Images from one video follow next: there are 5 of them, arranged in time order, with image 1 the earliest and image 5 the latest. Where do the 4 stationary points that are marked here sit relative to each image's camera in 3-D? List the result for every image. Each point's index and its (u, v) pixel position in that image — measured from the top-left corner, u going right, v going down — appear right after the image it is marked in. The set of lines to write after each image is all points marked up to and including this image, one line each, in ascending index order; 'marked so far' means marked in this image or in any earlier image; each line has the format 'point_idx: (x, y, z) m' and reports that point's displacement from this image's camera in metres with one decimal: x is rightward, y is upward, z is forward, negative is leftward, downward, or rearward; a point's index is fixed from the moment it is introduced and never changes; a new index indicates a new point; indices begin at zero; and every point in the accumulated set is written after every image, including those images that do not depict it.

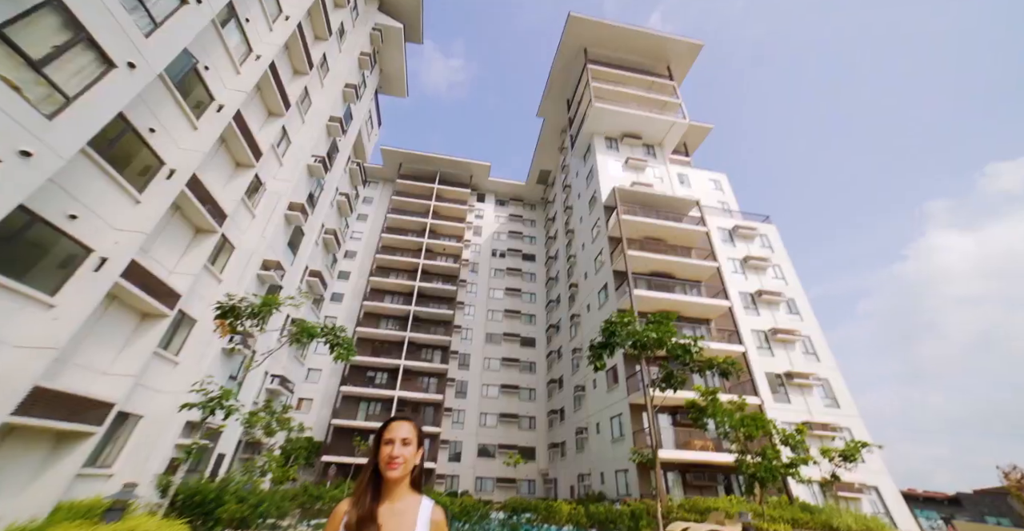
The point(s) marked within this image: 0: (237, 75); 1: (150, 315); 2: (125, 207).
0: (-9.7, +6.8, +13.4) m
1: (-10.5, -1.4, +11.0) m
2: (-9.8, +1.5, +9.6) m
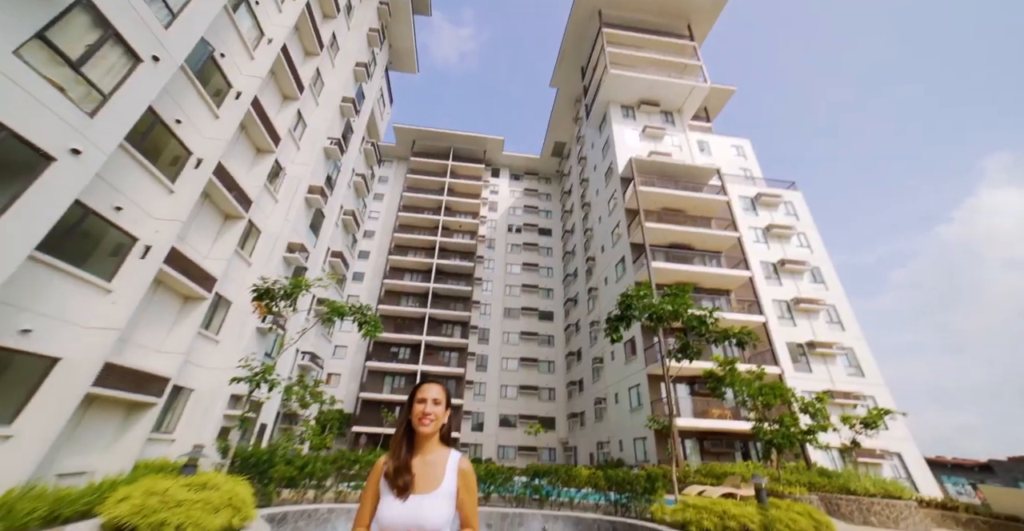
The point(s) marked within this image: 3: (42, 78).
0: (-9.3, +7.4, +13.5) m
1: (-9.9, -1.0, +11.7) m
2: (-9.4, +1.9, +10.2) m
3: (-8.0, +3.2, +6.6) m
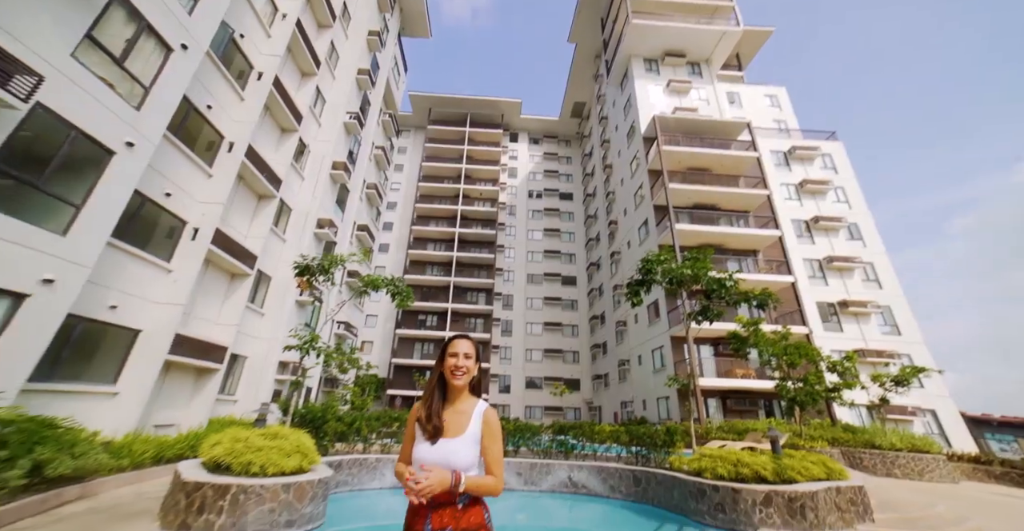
0: (-8.8, +8.2, +13.7) m
1: (-9.2, -0.3, +12.7) m
2: (-8.9, +2.5, +10.8) m
3: (-7.7, +3.5, +7.1) m
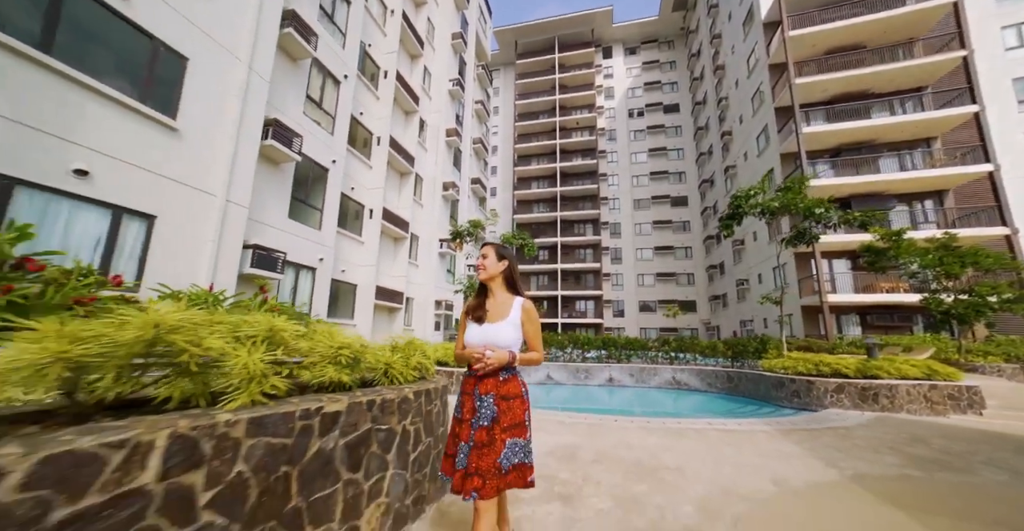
0: (-5.3, +9.7, +16.3) m
1: (-5.0, +1.2, +16.8) m
2: (-5.5, +3.6, +14.5) m
3: (-5.5, +4.0, +10.4) m
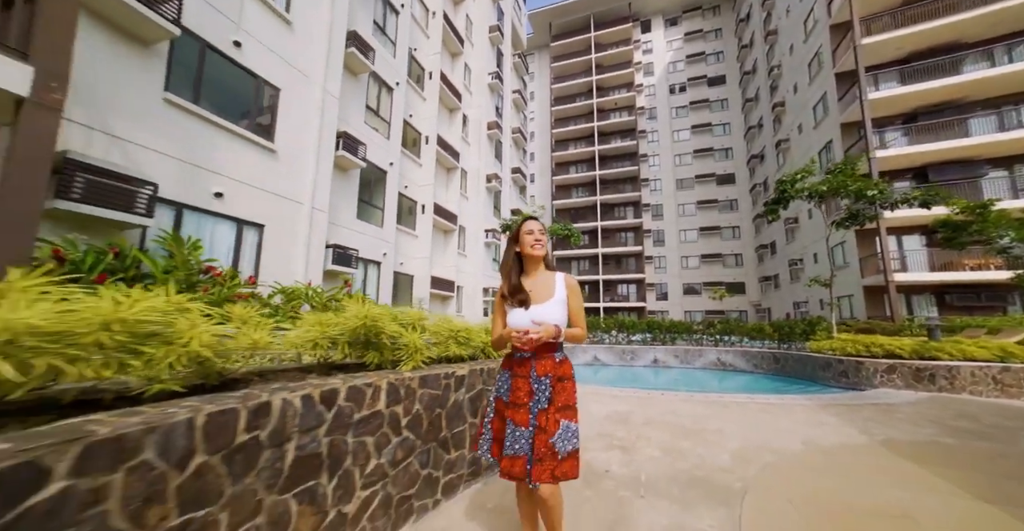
0: (-3.7, +10.1, +17.1) m
1: (-3.0, +1.6, +17.9) m
2: (-3.8, +3.9, +15.6) m
3: (-4.2, +4.1, +11.5) m
